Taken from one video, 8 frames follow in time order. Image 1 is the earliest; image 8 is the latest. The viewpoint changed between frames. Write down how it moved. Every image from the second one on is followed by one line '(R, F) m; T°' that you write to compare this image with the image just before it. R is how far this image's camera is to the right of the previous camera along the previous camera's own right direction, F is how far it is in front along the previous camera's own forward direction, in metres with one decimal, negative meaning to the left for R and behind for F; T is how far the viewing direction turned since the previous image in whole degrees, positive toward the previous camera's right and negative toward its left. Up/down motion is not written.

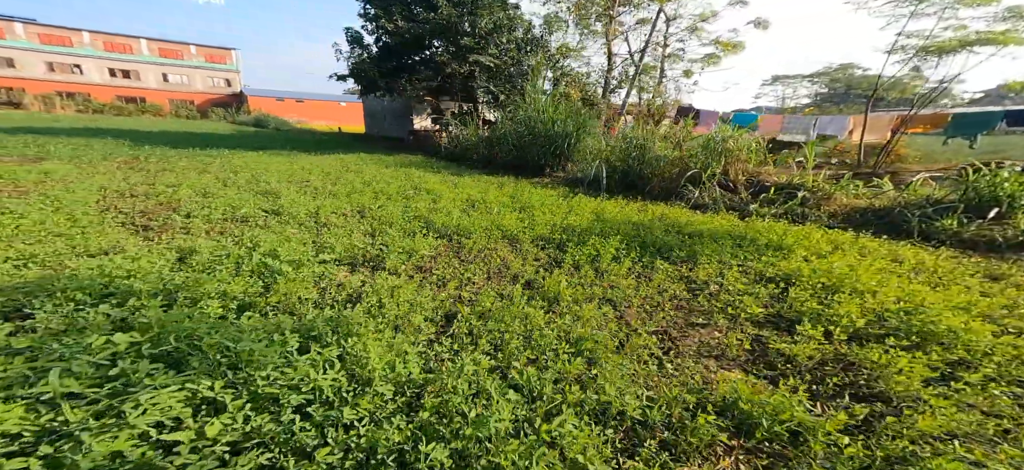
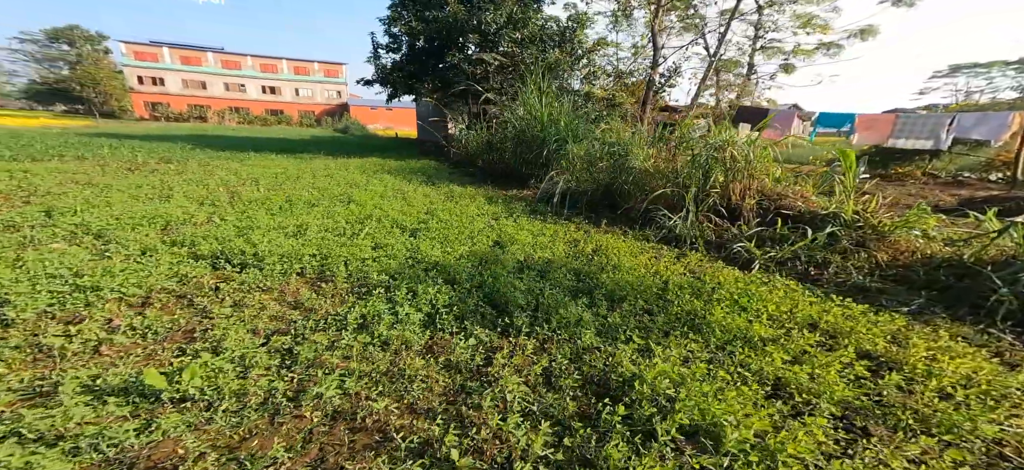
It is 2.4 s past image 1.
(+1.7, +1.0) m; -14°
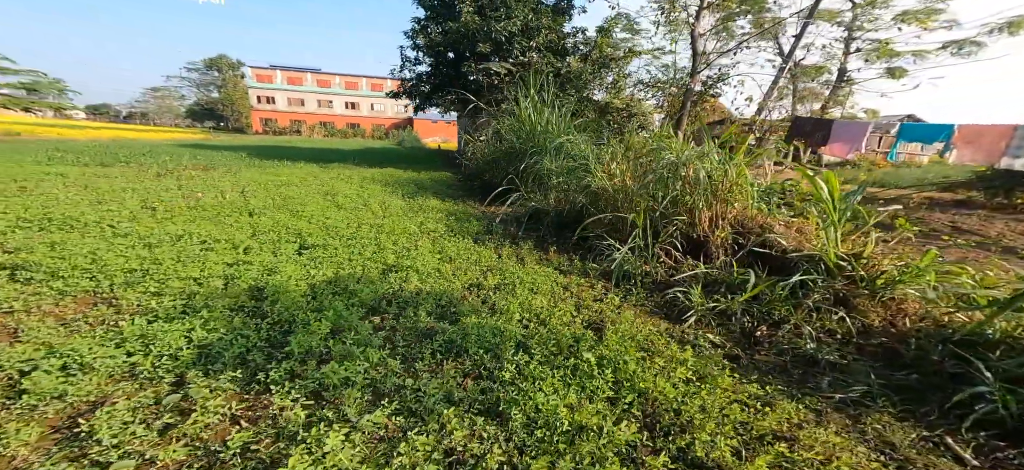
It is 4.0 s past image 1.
(+1.3, +0.6) m; -10°
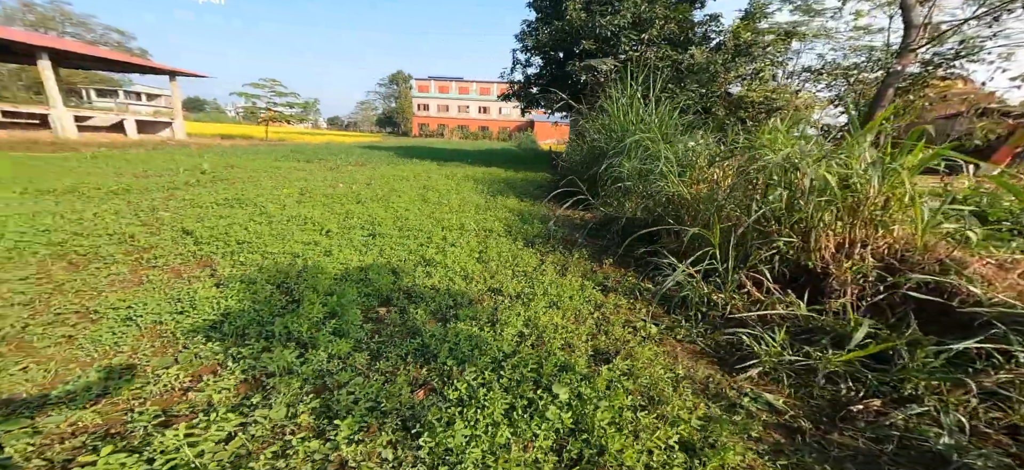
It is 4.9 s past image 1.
(+0.7, +0.3) m; -20°
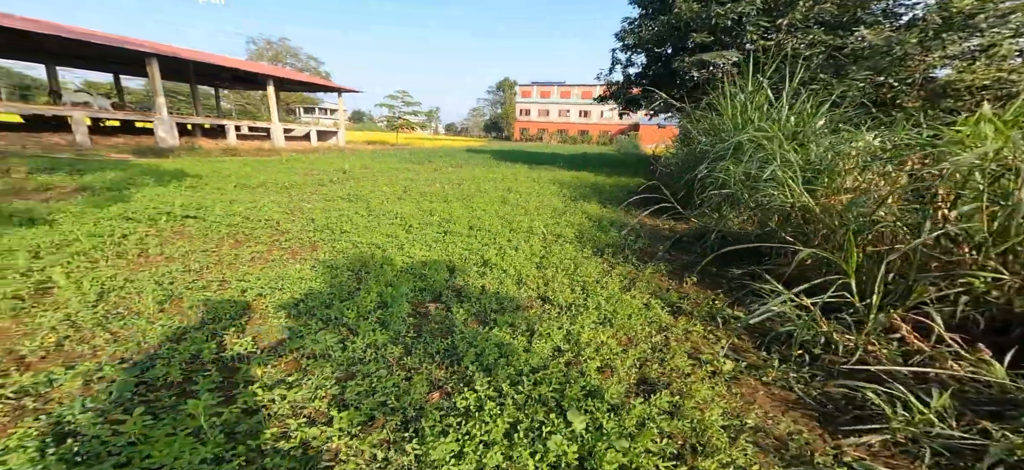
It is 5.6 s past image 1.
(+0.3, +0.2) m; -16°
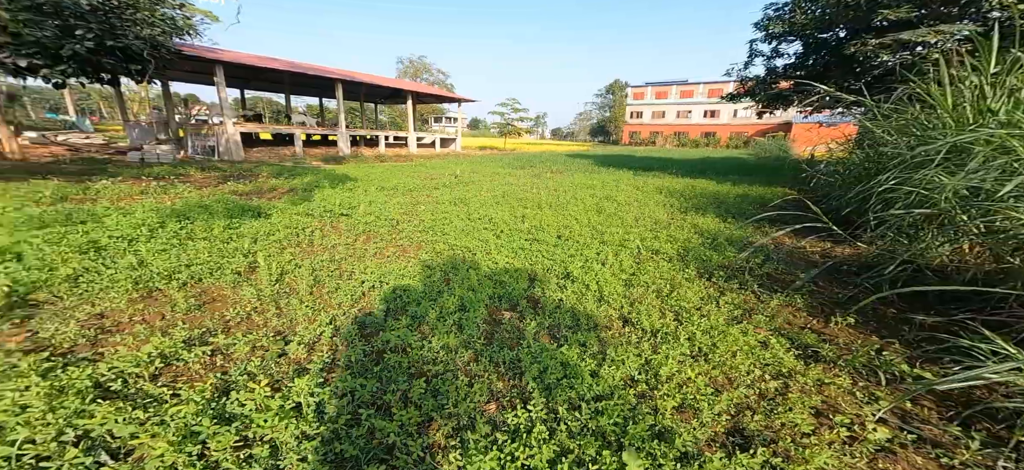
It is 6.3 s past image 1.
(+0.2, +0.1) m; -16°
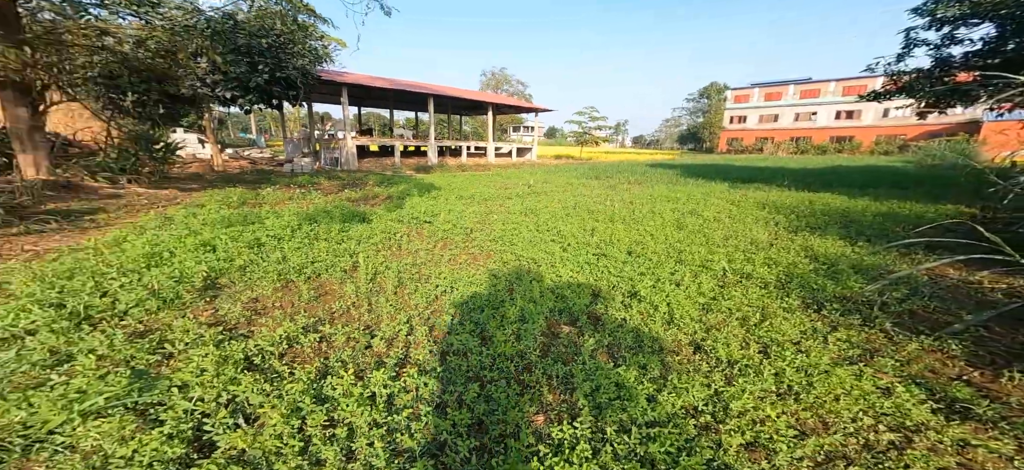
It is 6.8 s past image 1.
(+0.1, 0.0) m; -11°
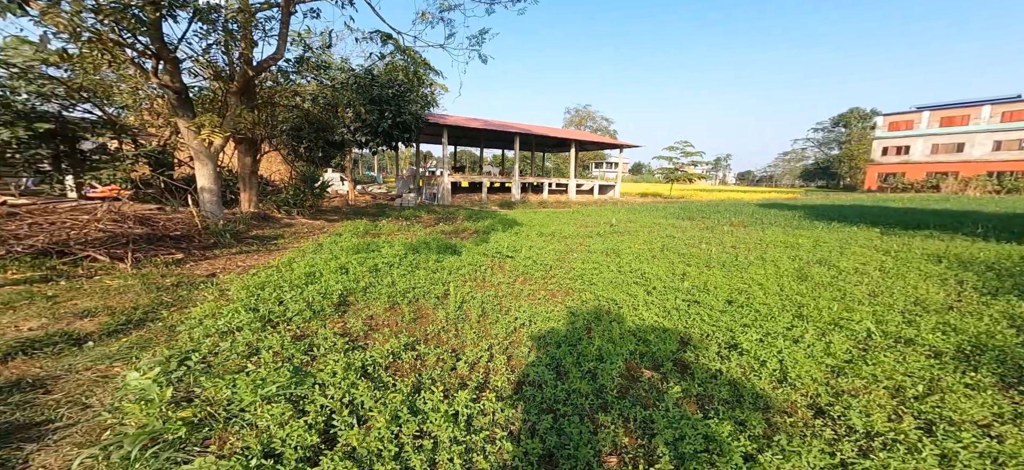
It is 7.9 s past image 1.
(0.0, -0.1) m; -10°
